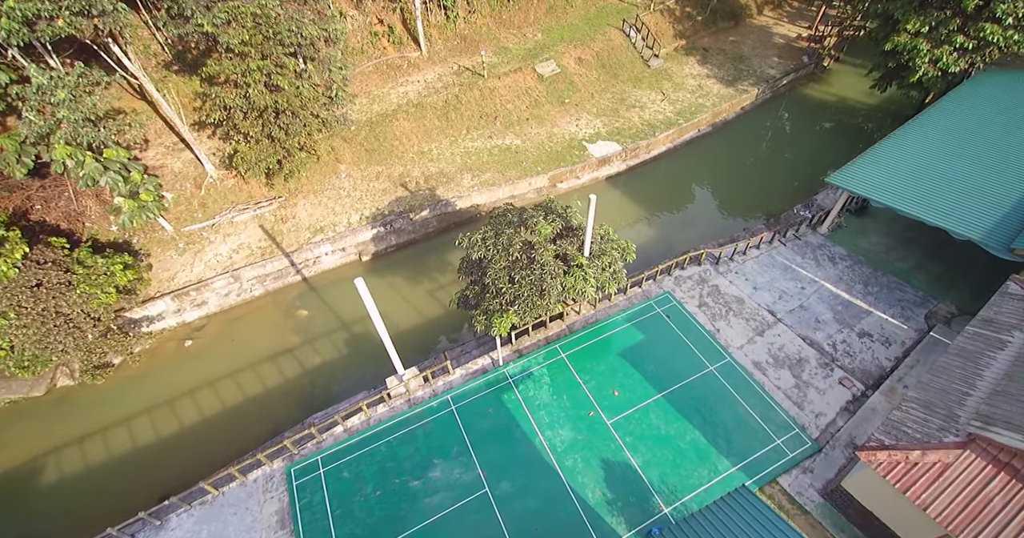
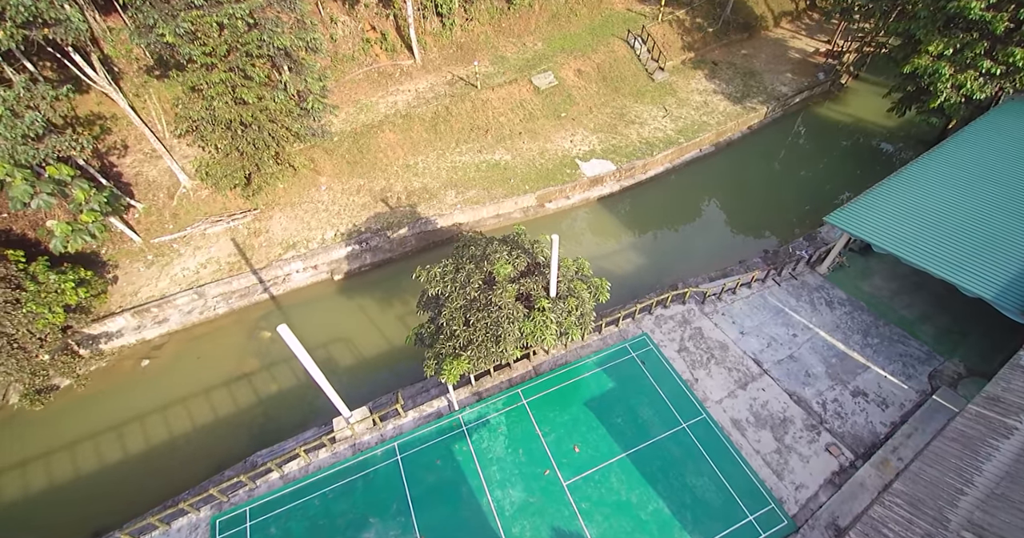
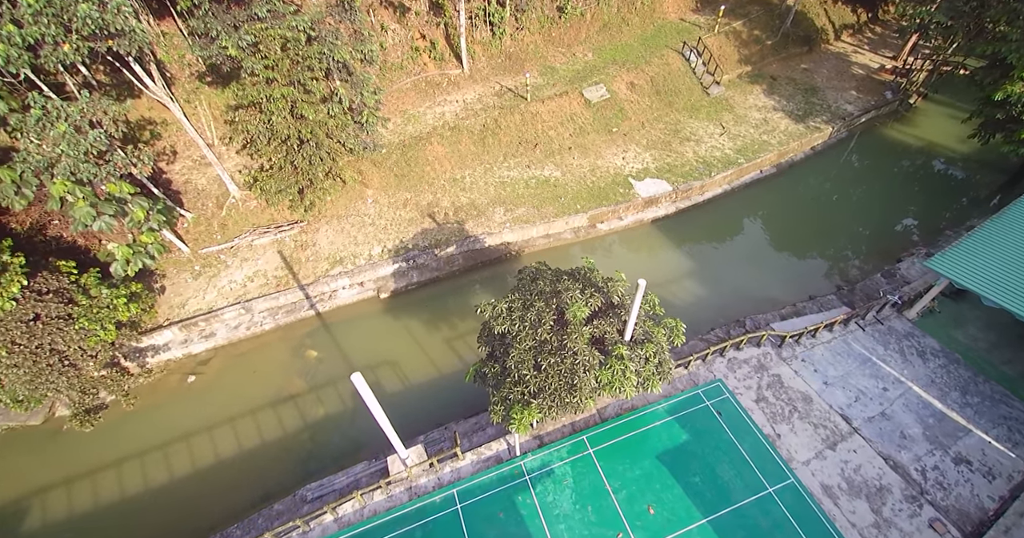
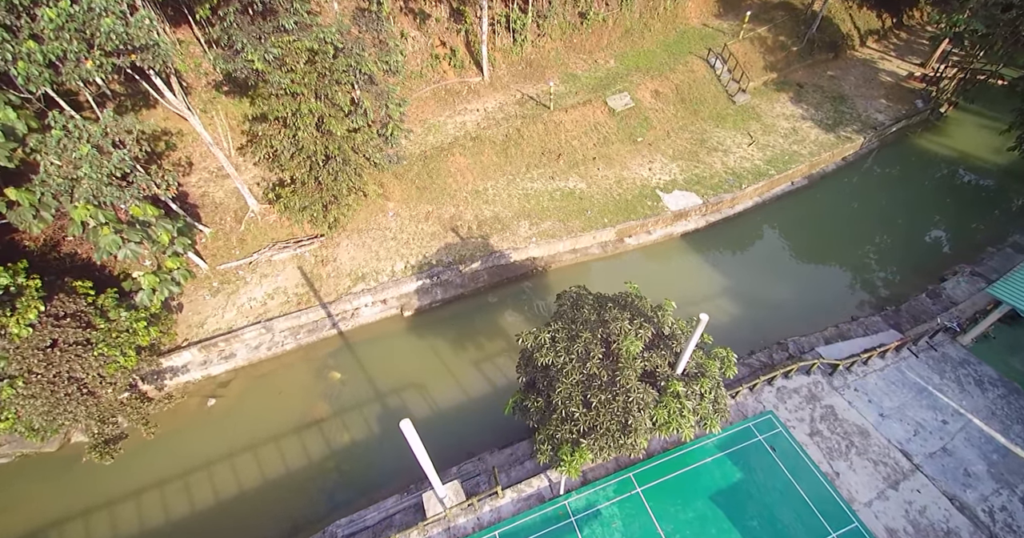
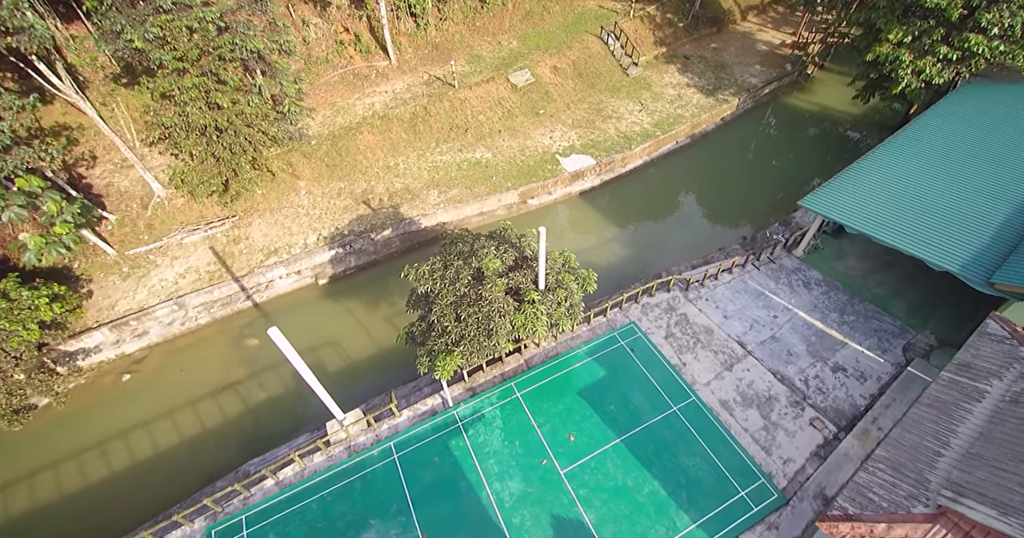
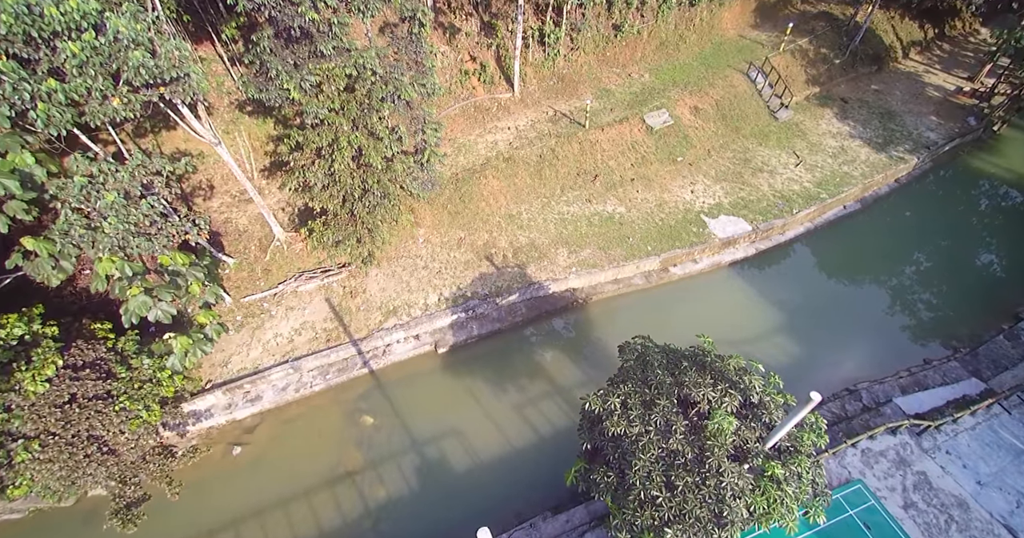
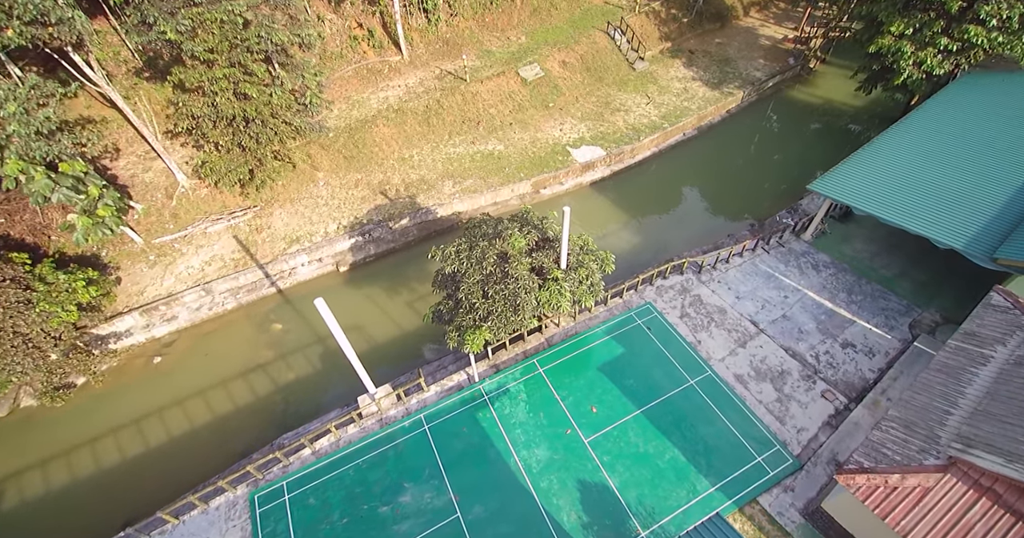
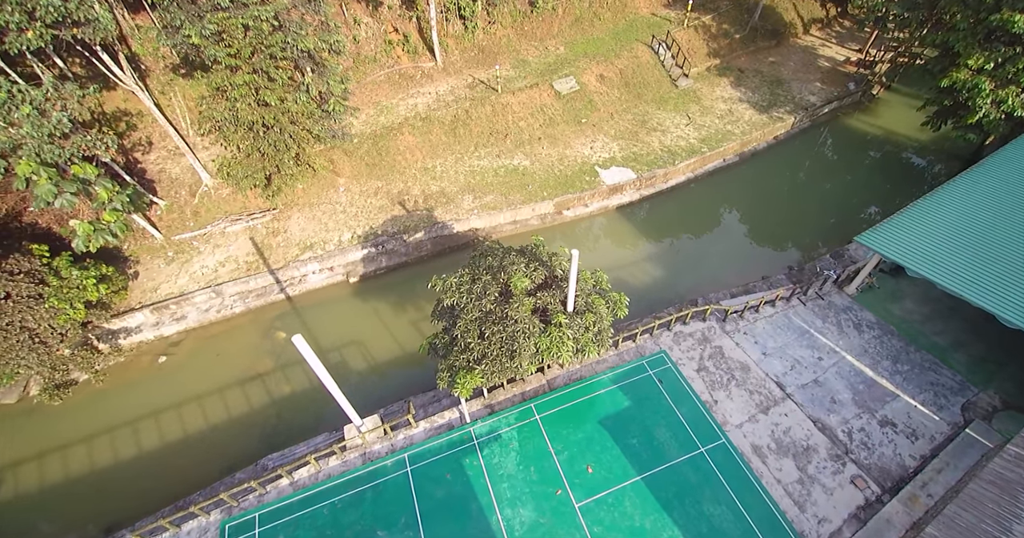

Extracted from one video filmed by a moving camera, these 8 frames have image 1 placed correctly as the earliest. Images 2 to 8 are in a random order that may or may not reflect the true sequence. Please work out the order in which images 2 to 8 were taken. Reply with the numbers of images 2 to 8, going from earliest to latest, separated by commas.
7, 5, 2, 8, 3, 4, 6
